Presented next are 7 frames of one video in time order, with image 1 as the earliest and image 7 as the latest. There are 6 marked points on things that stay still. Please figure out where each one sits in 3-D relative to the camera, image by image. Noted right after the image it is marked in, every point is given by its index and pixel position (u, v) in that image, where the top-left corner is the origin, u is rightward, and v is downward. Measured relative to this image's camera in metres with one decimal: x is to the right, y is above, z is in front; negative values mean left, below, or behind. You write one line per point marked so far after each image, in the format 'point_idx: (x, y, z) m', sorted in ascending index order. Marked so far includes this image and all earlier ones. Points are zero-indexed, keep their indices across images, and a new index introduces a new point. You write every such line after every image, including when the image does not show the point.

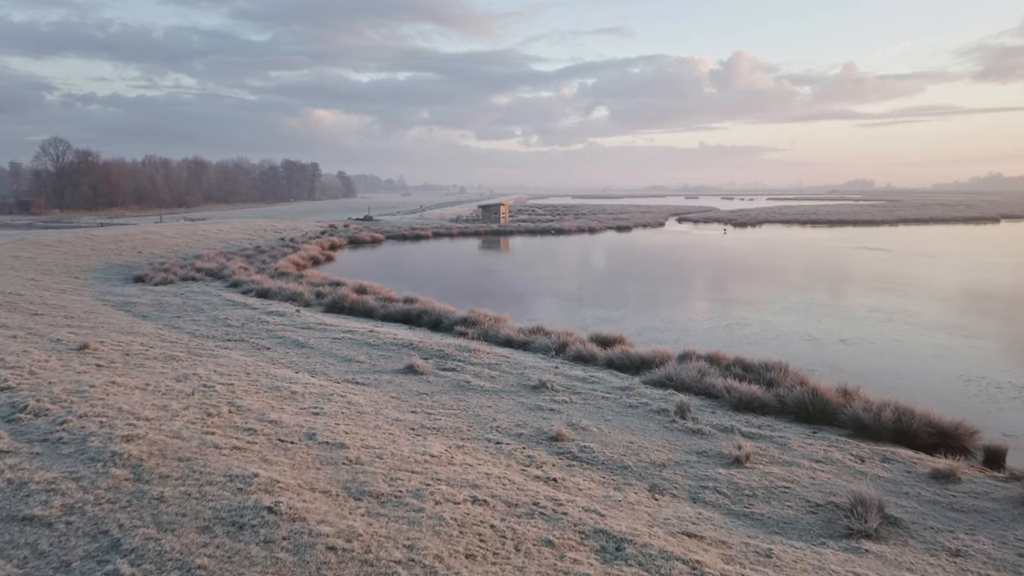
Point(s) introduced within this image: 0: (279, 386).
0: (-2.7, -1.1, +6.6) m
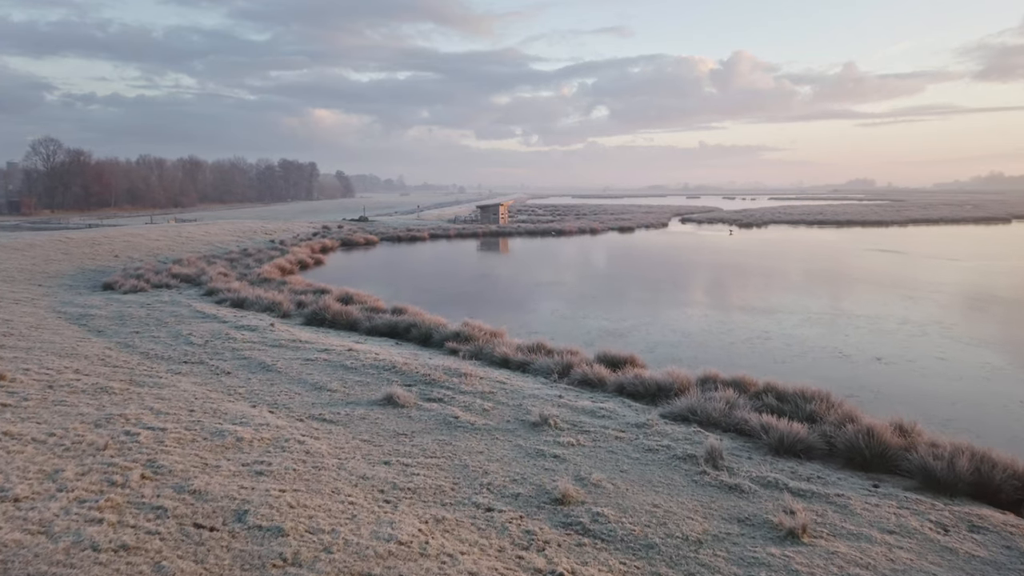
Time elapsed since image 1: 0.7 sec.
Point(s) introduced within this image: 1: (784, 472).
0: (-2.7, -1.3, +5.4) m
1: (+2.6, -1.7, +5.5) m
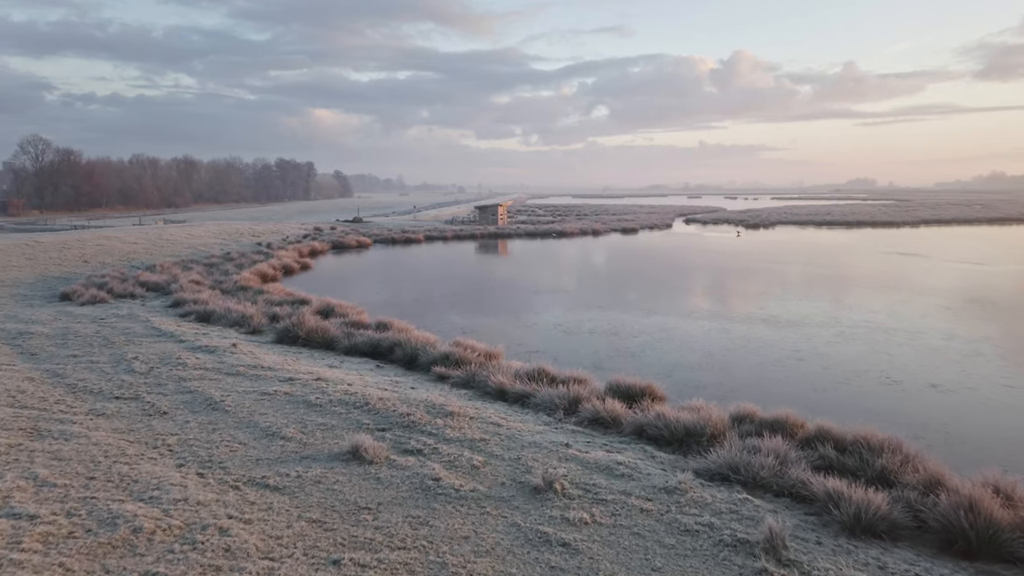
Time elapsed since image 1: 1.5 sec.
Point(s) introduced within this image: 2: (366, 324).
0: (-2.8, -1.6, +4.1) m
1: (+2.5, -2.0, +4.1) m
2: (-2.9, -0.7, +11.6) m
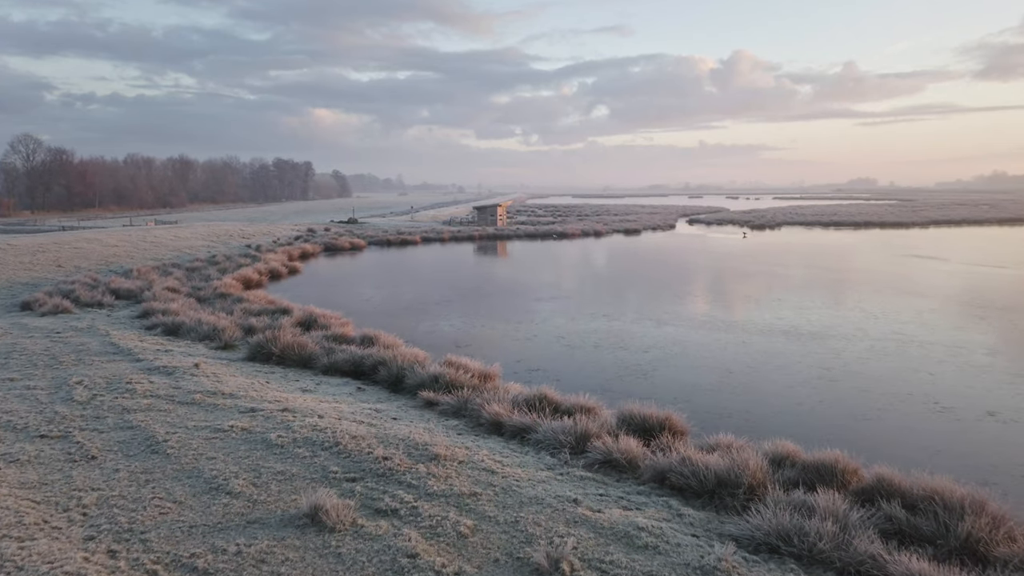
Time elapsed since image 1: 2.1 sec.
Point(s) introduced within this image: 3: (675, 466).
0: (-2.8, -1.8, +3.0) m
1: (+2.5, -2.2, +3.1) m
2: (-3.0, -0.9, +10.5) m
3: (+1.5, -1.7, +5.5) m
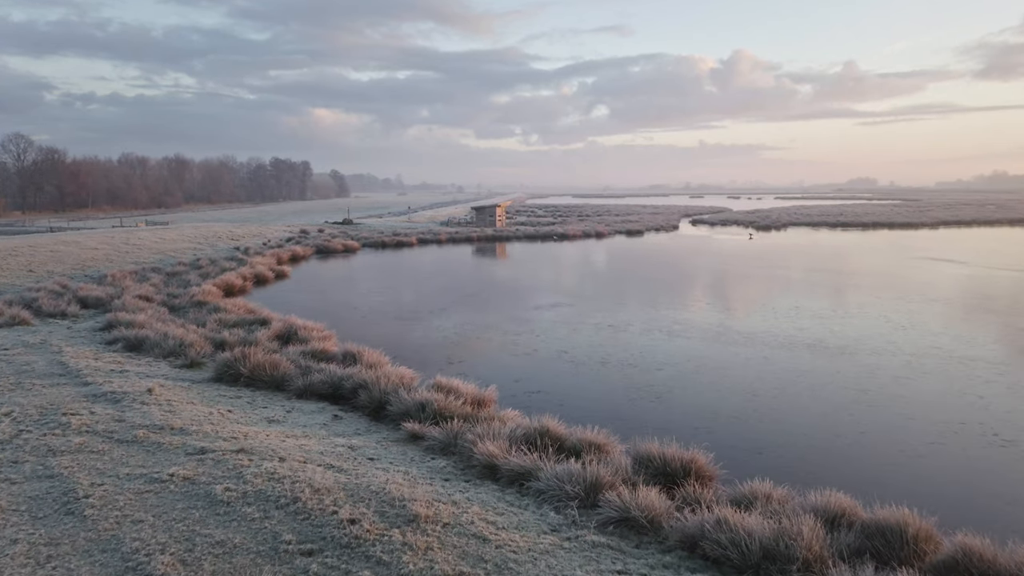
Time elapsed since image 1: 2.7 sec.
0: (-2.8, -1.9, +2.0) m
1: (+2.5, -2.3, +2.0) m
2: (-3.0, -1.1, +9.5) m
3: (+1.5, -1.9, +4.5) m
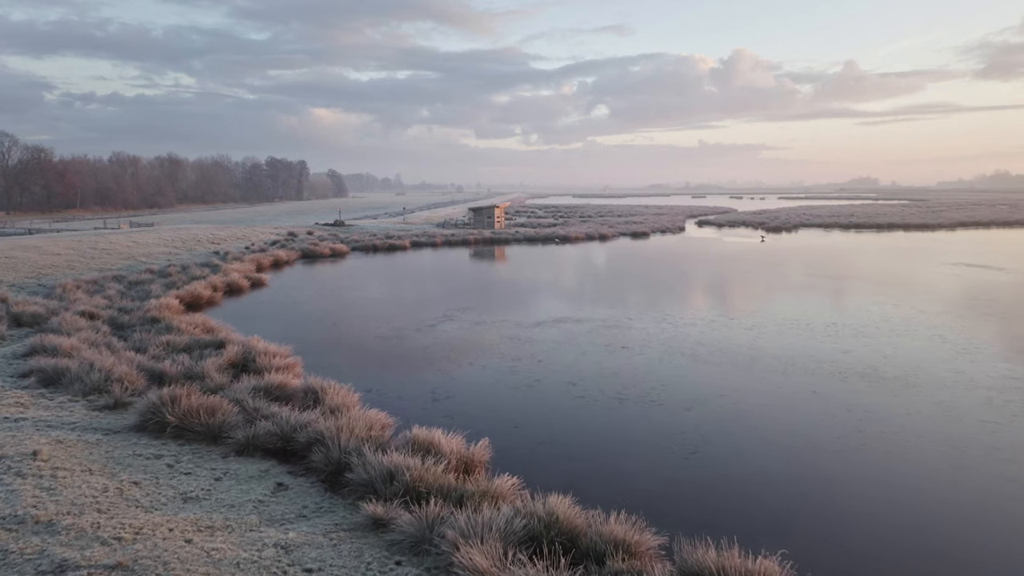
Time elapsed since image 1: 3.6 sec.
0: (-2.9, -2.2, +0.3) m
1: (+2.5, -2.6, +0.3) m
2: (-3.0, -1.4, +7.8) m
3: (+1.5, -2.2, +2.8) m
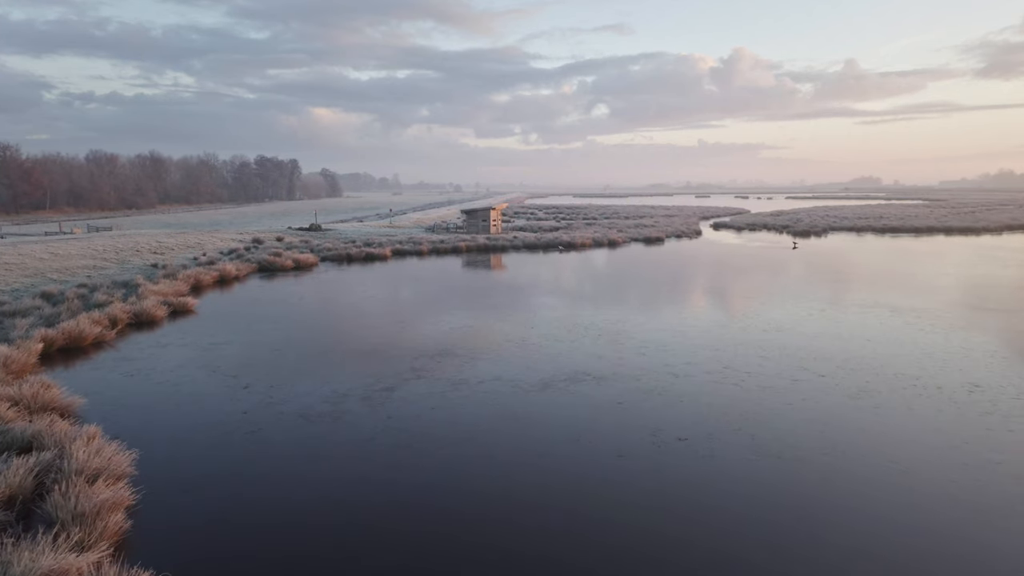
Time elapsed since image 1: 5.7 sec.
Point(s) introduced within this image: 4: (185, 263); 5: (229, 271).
0: (-2.9, -2.9, -3.6) m
1: (+2.4, -3.3, -3.6) m
2: (-3.1, -2.1, +3.9) m
3: (+1.4, -2.9, -1.2) m
4: (-11.2, +0.9, +19.9) m
5: (-9.3, +0.5, +19.0) m
